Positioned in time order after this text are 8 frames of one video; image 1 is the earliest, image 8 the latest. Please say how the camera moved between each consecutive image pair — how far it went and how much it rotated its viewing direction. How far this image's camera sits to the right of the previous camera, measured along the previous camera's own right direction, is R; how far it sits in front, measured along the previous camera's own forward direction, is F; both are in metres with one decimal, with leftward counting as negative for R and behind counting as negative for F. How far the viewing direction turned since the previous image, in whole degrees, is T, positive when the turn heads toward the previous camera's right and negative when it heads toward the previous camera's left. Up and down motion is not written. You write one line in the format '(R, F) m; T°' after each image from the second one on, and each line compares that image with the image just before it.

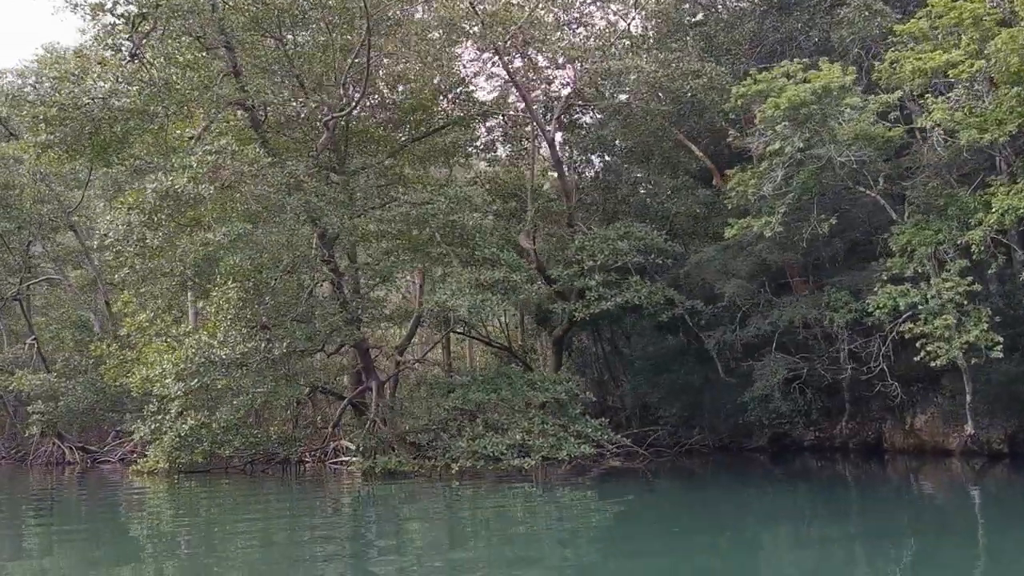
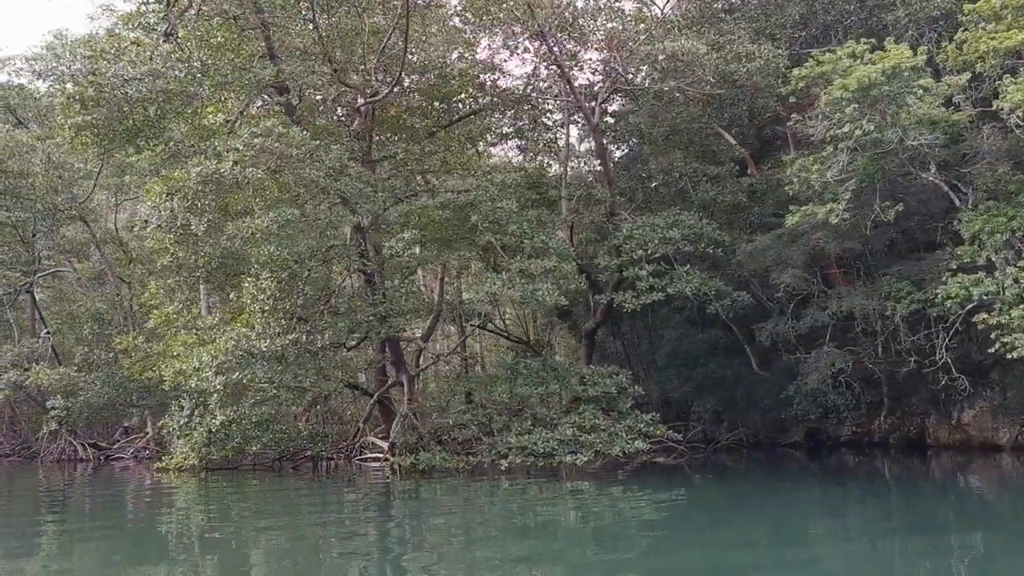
(-0.7, +0.5) m; +1°
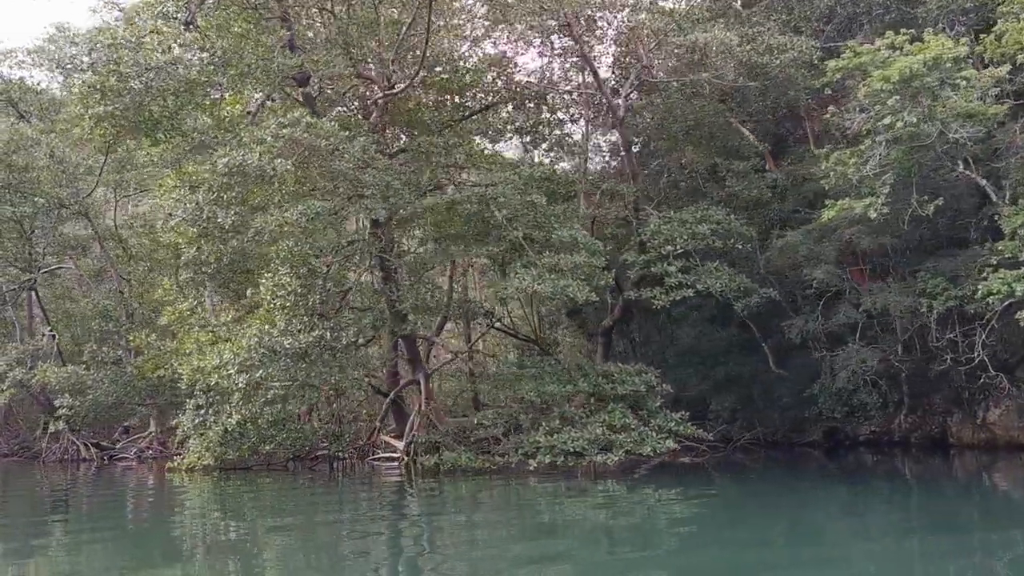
(-0.4, +0.3) m; +1°
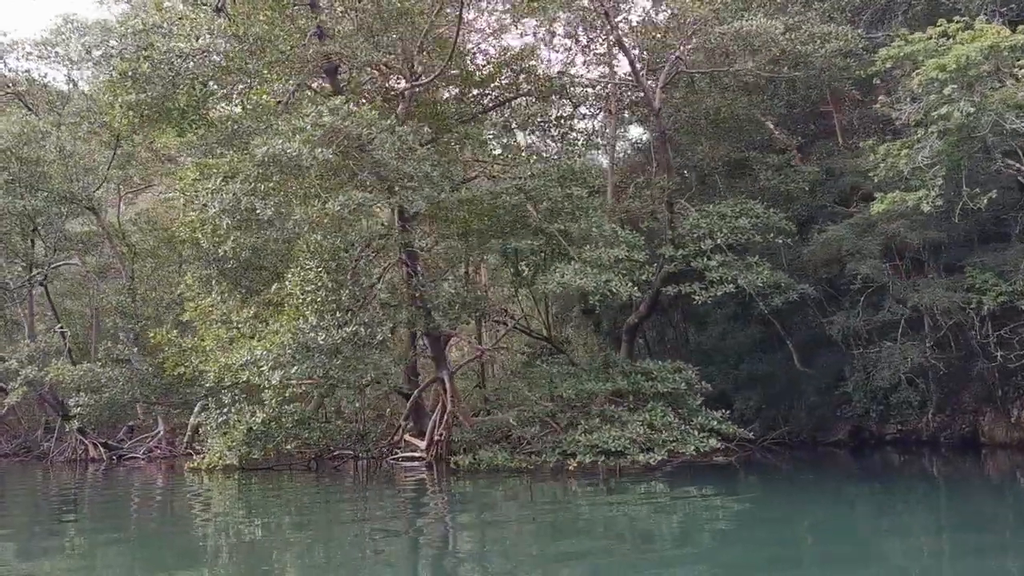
(-0.5, +0.3) m; +1°
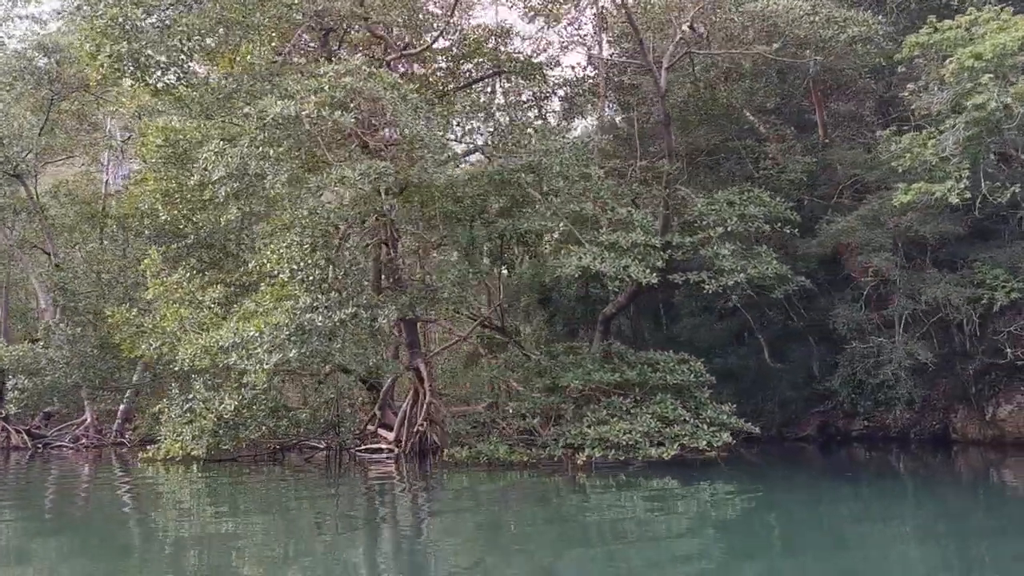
(-1.1, +0.7) m; +5°
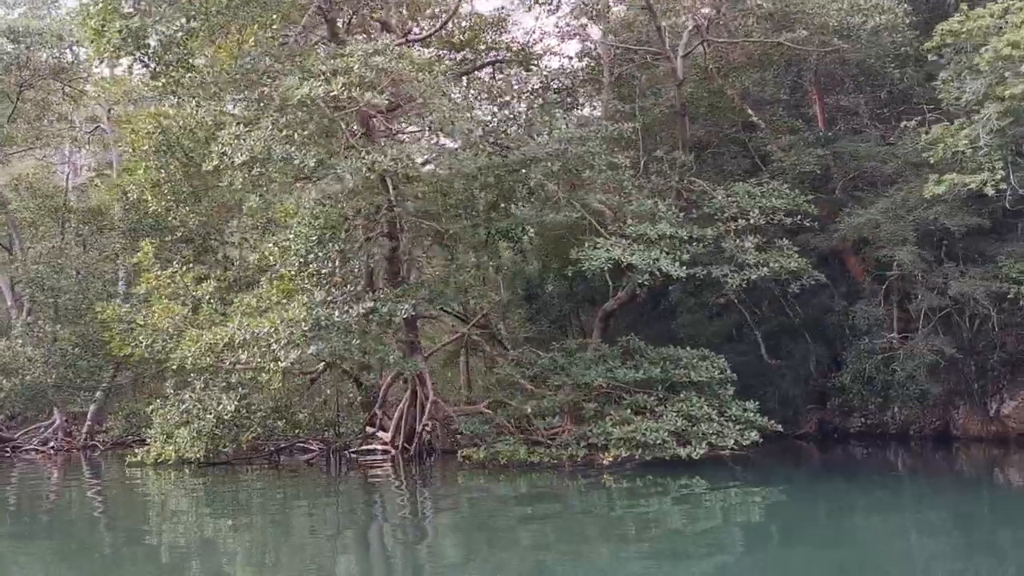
(-0.7, +0.5) m; +3°
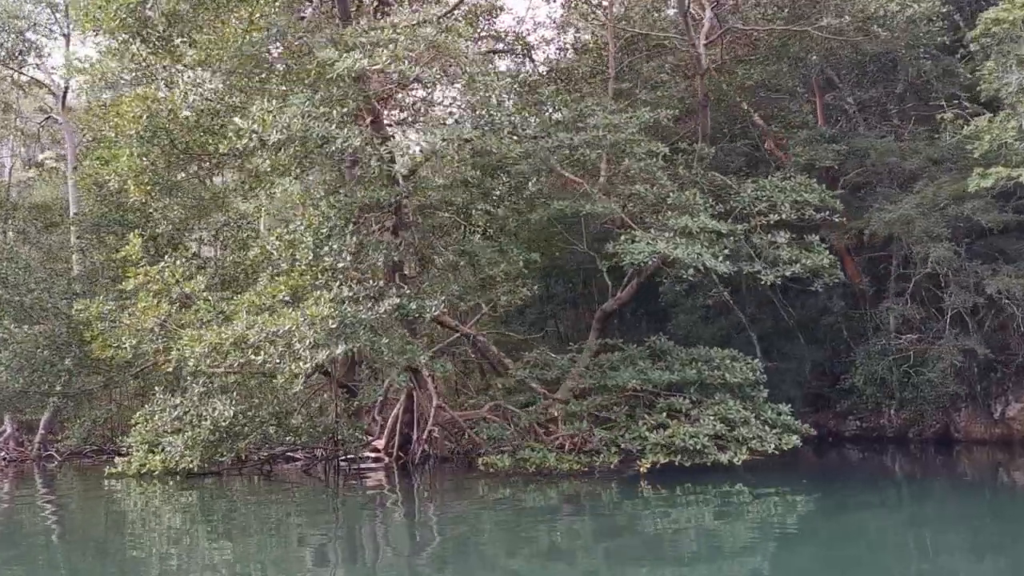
(-0.9, +0.7) m; +4°
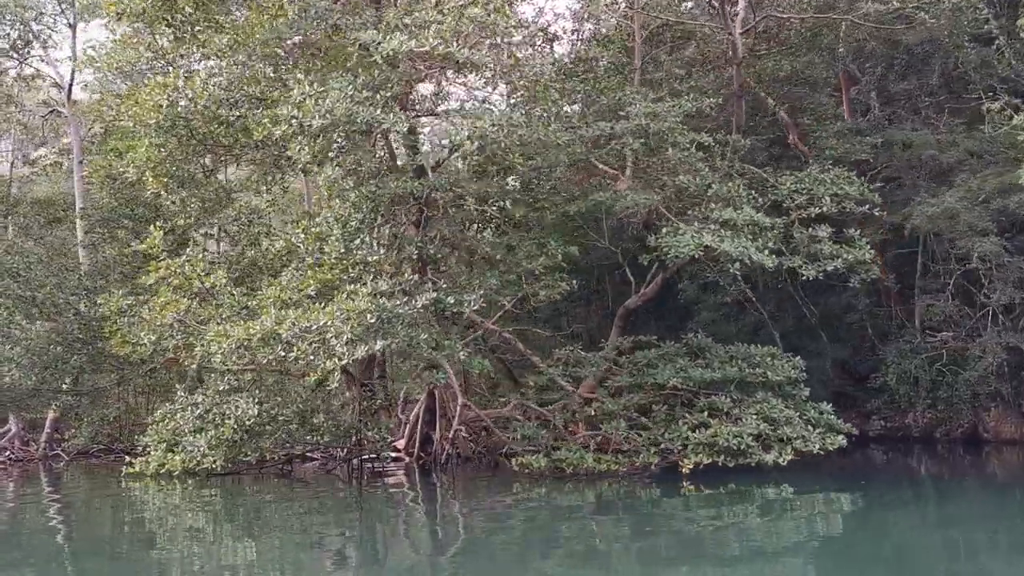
(-0.4, +0.3) m; 0°
